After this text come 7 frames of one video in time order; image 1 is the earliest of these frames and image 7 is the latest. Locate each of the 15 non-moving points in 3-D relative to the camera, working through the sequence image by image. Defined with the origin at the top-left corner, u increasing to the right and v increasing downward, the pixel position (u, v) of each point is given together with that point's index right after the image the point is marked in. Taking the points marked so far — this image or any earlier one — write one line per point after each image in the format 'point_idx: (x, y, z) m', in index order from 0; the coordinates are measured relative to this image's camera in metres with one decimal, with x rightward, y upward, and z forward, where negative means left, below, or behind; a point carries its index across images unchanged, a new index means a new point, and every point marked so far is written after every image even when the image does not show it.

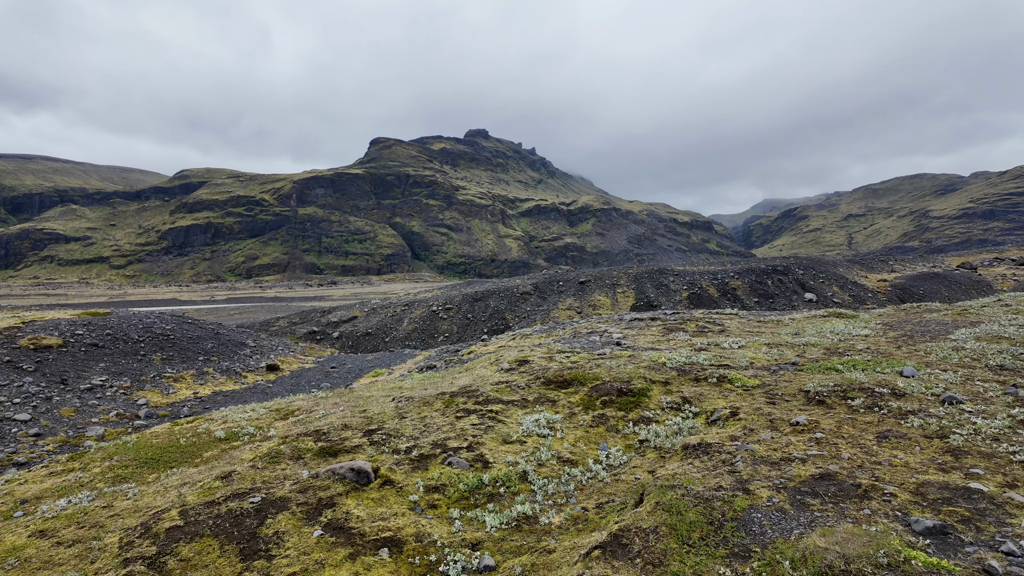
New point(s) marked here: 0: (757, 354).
0: (+7.8, -2.1, +18.9) m
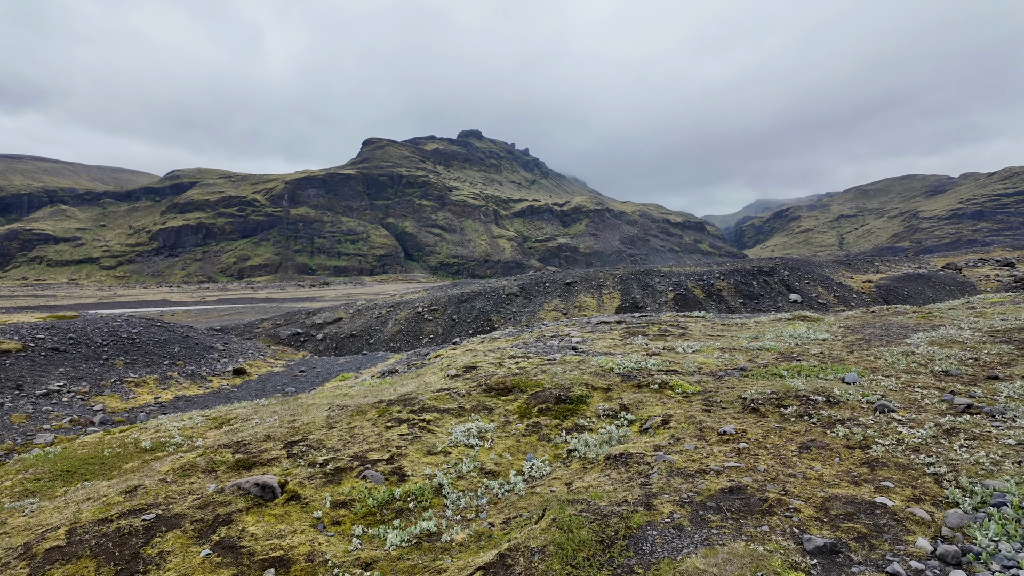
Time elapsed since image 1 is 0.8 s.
0: (+6.2, -2.3, +18.7) m
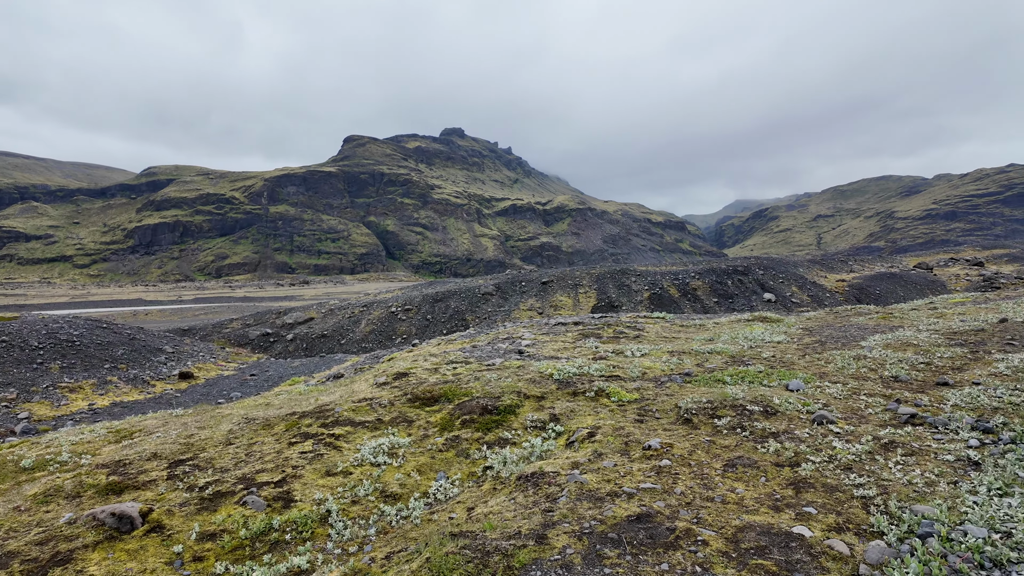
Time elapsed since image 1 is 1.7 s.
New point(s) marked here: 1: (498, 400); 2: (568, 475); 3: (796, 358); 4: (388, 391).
0: (+4.3, -2.3, +17.8) m
1: (-0.4, -2.7, +14.0) m
2: (+0.9, -3.1, +9.9) m
3: (+8.5, -2.1, +18.0) m
4: (-3.2, -2.7, +15.3) m
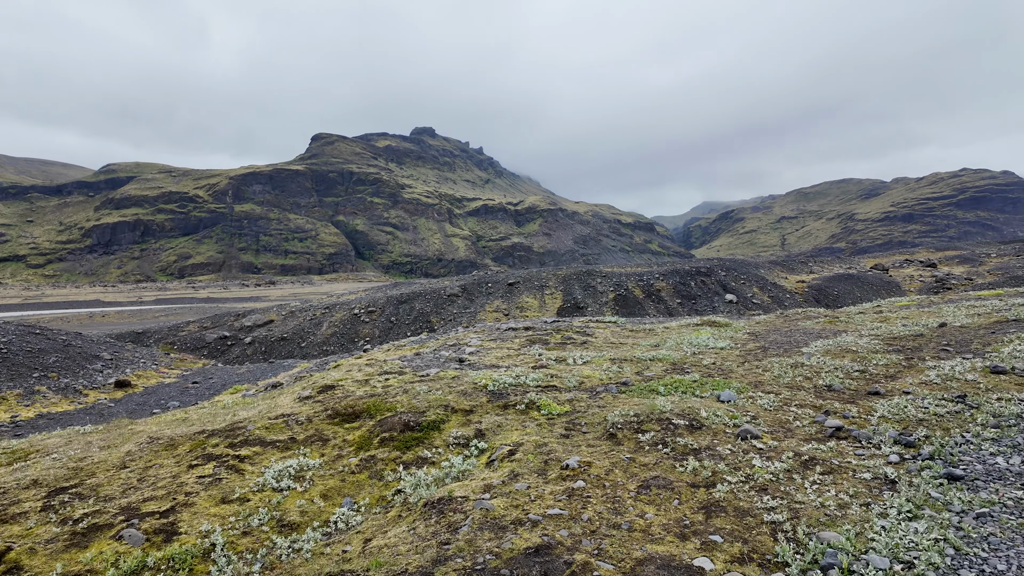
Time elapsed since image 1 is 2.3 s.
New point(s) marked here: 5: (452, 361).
0: (+2.4, -2.5, +17.4) m
1: (-2.0, -2.9, +13.3) m
2: (-0.6, -3.3, +9.4) m
3: (+6.7, -2.3, +17.8) m
4: (-5.0, -2.9, +14.6) m
5: (-2.0, -2.4, +19.7) m
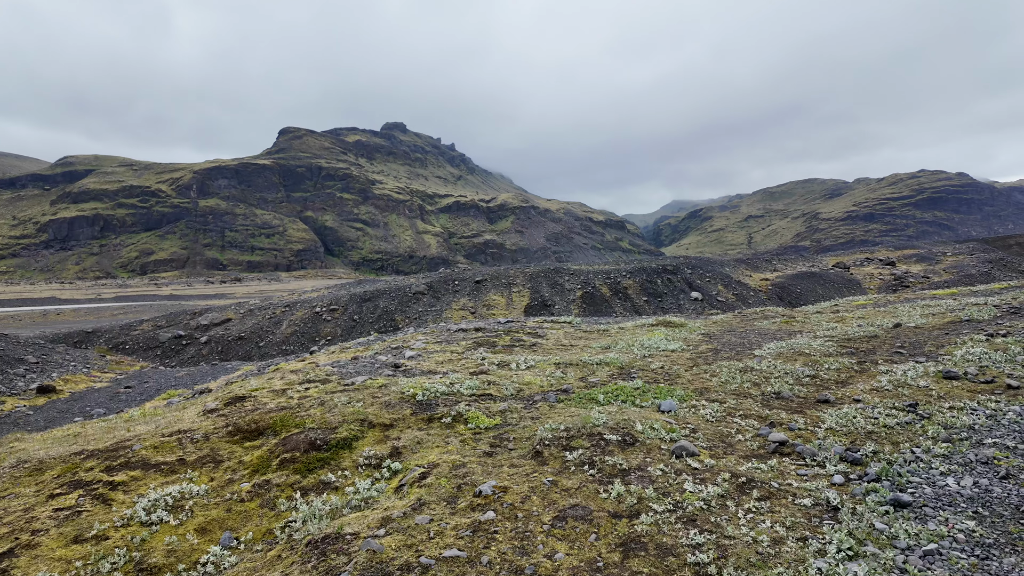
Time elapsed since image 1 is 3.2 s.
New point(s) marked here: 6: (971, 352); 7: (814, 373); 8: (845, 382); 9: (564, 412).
0: (+0.6, -2.6, +16.3) m
1: (-3.6, -2.9, +12.0) m
2: (-2.0, -3.4, +8.1) m
3: (+4.8, -2.4, +16.9) m
4: (-6.6, -2.9, +13.1) m
5: (-3.9, -2.5, +18.4) m
6: (+12.8, -1.8, +16.6) m
7: (+8.0, -2.3, +15.7) m
8: (+8.3, -2.3, +14.8) m
9: (+1.1, -2.7, +12.9) m
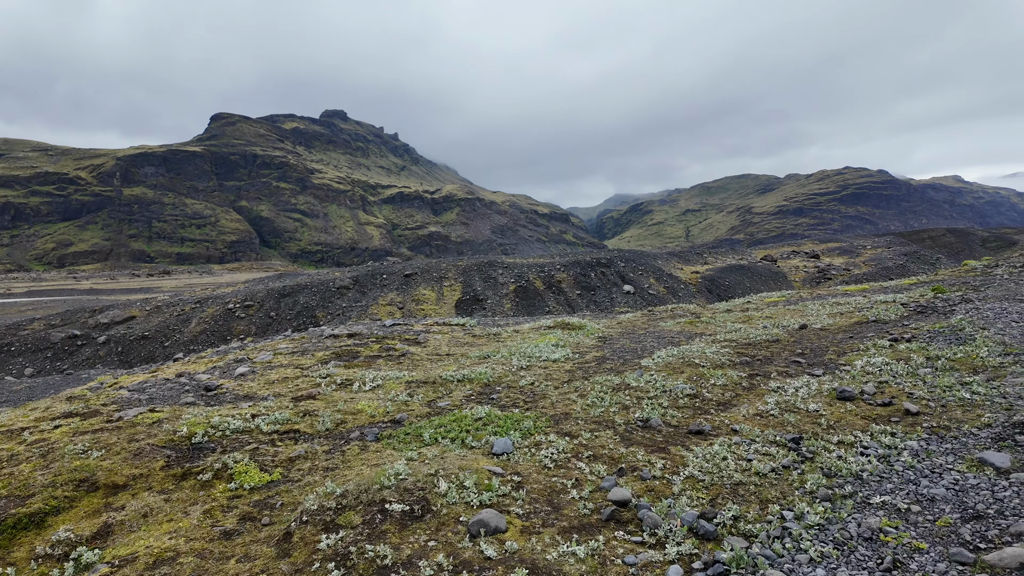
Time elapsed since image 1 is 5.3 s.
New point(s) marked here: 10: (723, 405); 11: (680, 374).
0: (-3.2, -2.7, +13.3) m
1: (-7.1, -3.1, +8.7) m
2: (-5.0, -3.6, +4.9) m
3: (+0.9, -2.5, +14.2) m
4: (-10.1, -3.1, +9.5) m
5: (-7.9, -2.6, +15.0) m
6: (+8.9, -1.8, +14.7) m
7: (+4.2, -2.3, +13.4) m
8: (+4.5, -2.4, +12.5) m
9: (-2.4, -2.9, +10.0) m
10: (+4.4, -2.5, +12.5) m
11: (+4.3, -2.2, +15.2) m
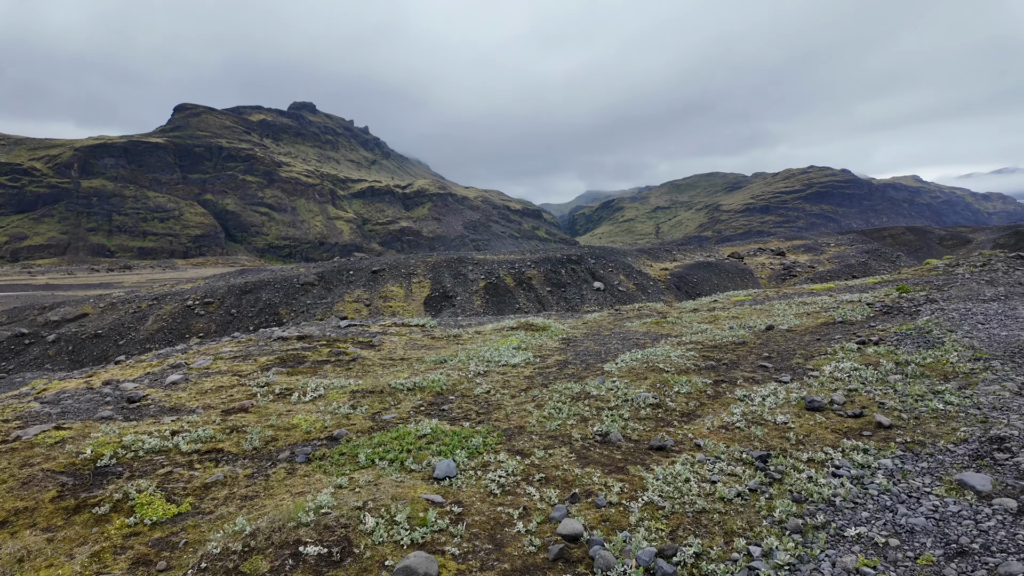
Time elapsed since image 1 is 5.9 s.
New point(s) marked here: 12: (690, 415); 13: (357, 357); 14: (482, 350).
0: (-4.2, -2.7, +12.2) m
1: (-7.9, -3.2, +7.4) m
2: (-5.7, -3.7, +3.7) m
3: (-0.1, -2.5, +13.3) m
4: (-10.9, -3.2, +8.0) m
5: (-9.0, -2.6, +13.6) m
6: (+7.8, -1.9, +14.1) m
7: (+3.1, -2.4, +12.6) m
8: (+3.6, -2.5, +11.7) m
9: (-3.3, -3.0, +8.9) m
10: (+3.5, -2.5, +11.7) m
11: (+3.2, -2.2, +14.4) m
12: (+3.5, -2.5, +11.7) m
13: (-4.9, -2.2, +19.0) m
14: (-0.9, -2.0, +20.0) m
